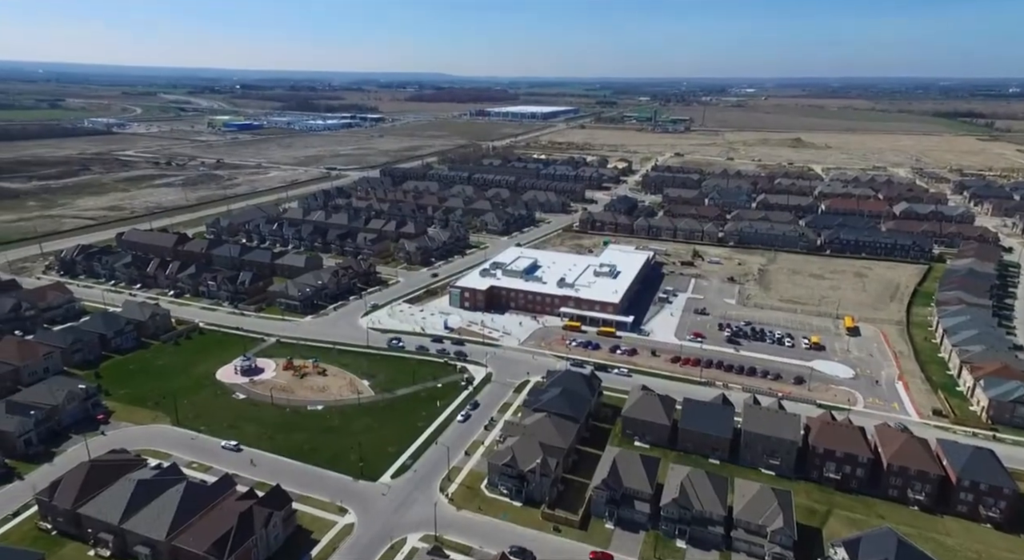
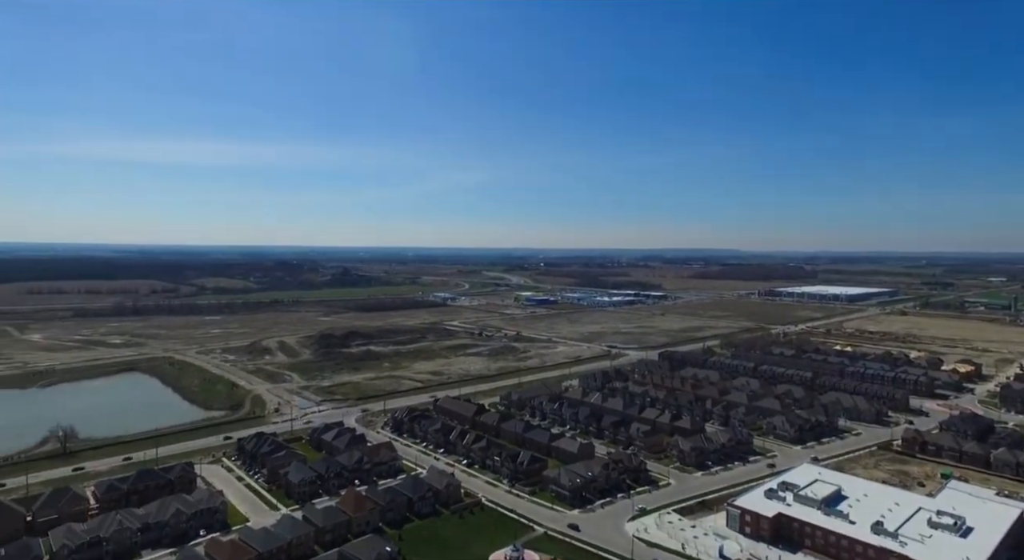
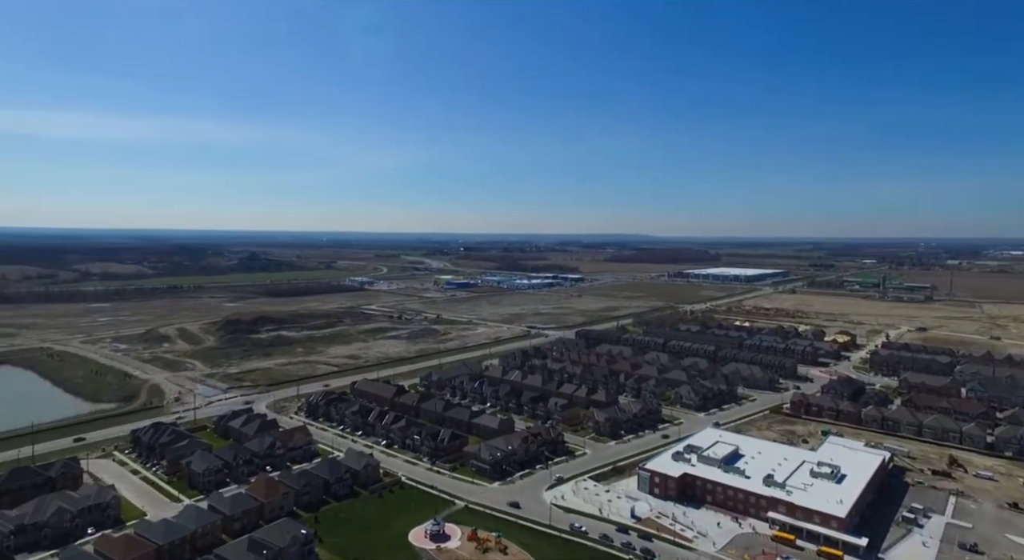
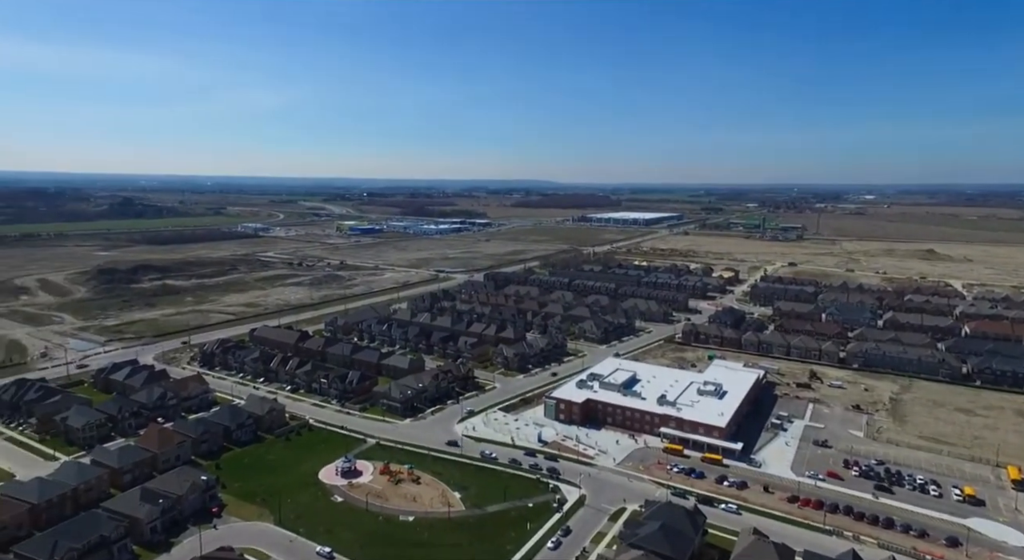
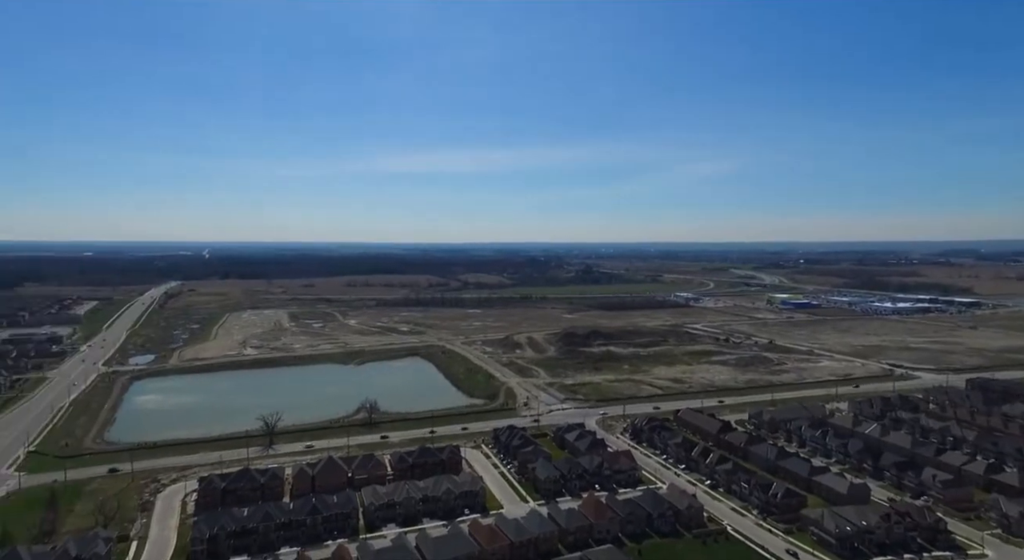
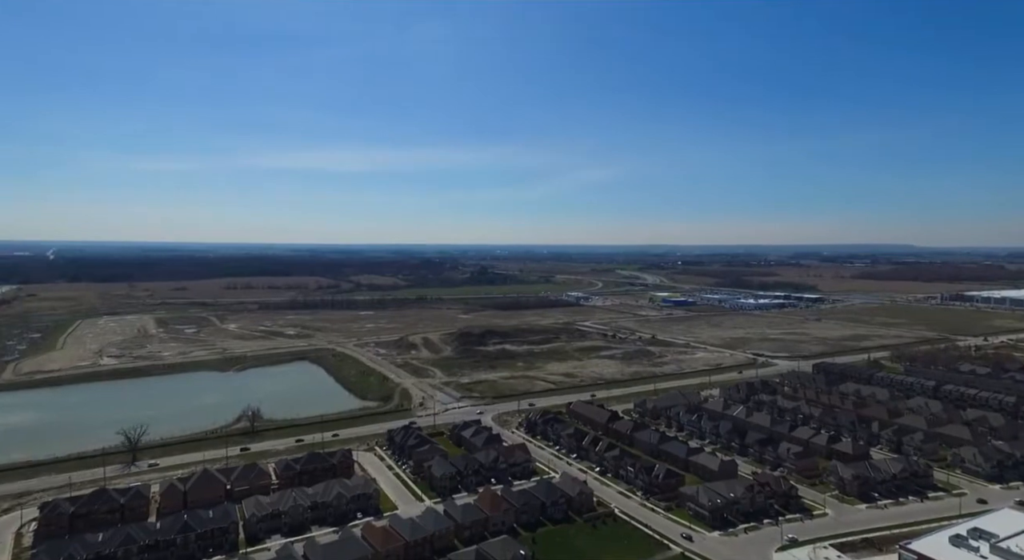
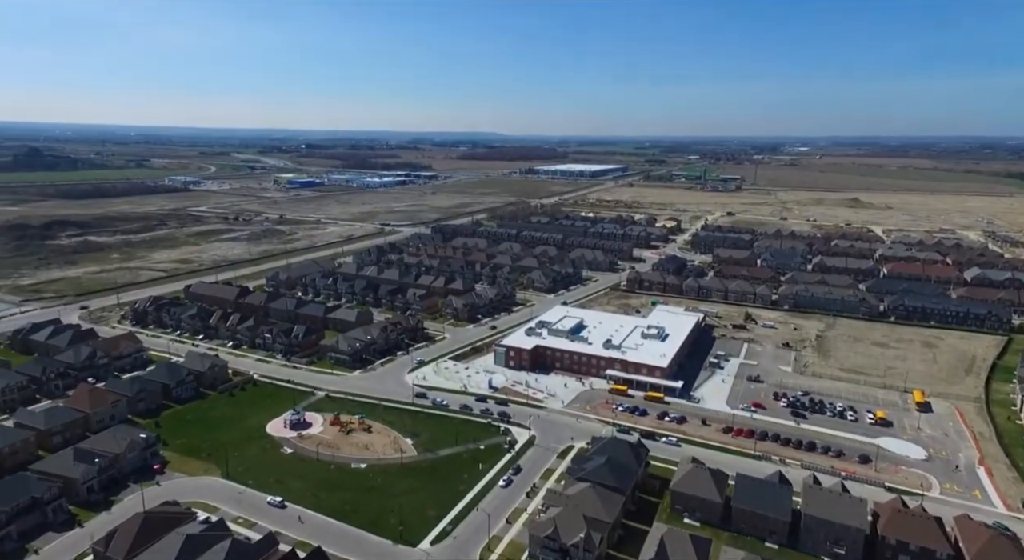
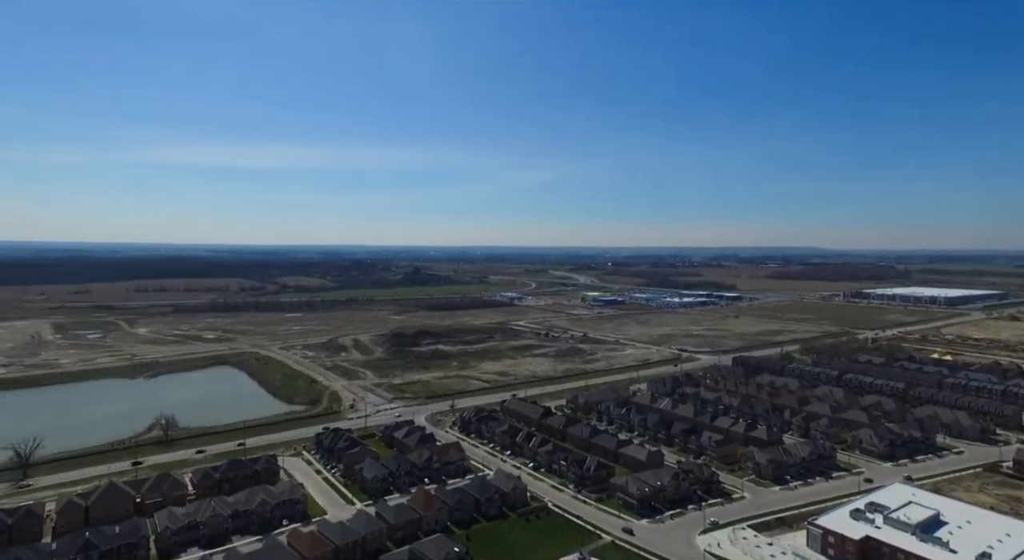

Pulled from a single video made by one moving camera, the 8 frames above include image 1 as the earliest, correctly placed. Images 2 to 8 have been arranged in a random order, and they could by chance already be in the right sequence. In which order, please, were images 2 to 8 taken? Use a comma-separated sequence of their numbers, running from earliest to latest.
7, 4, 3, 2, 8, 6, 5
